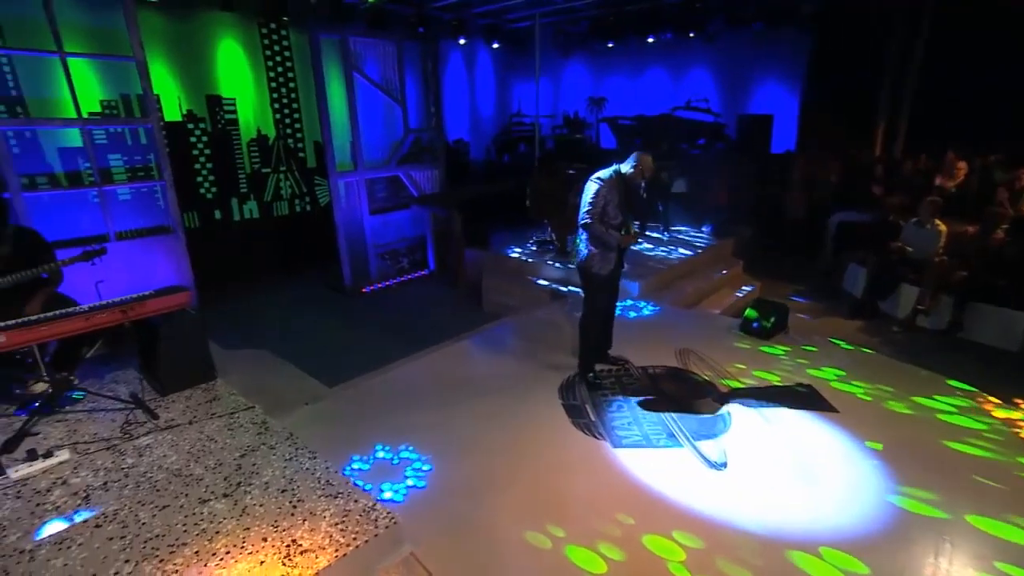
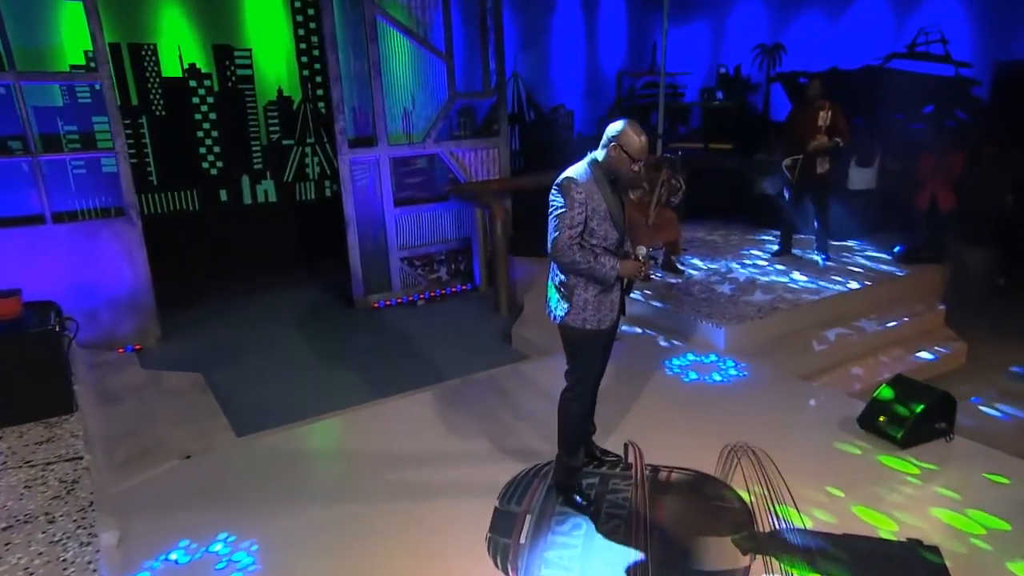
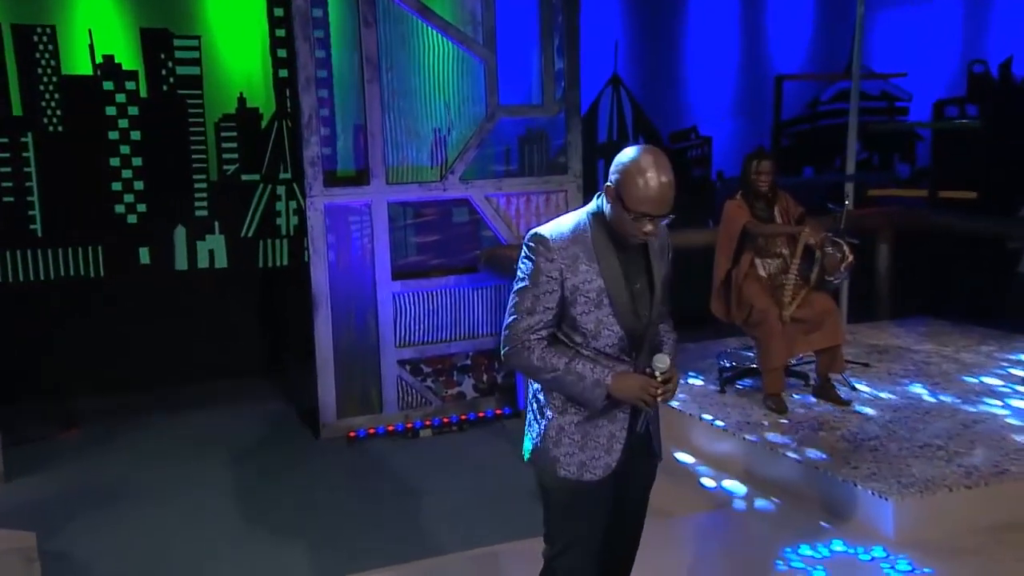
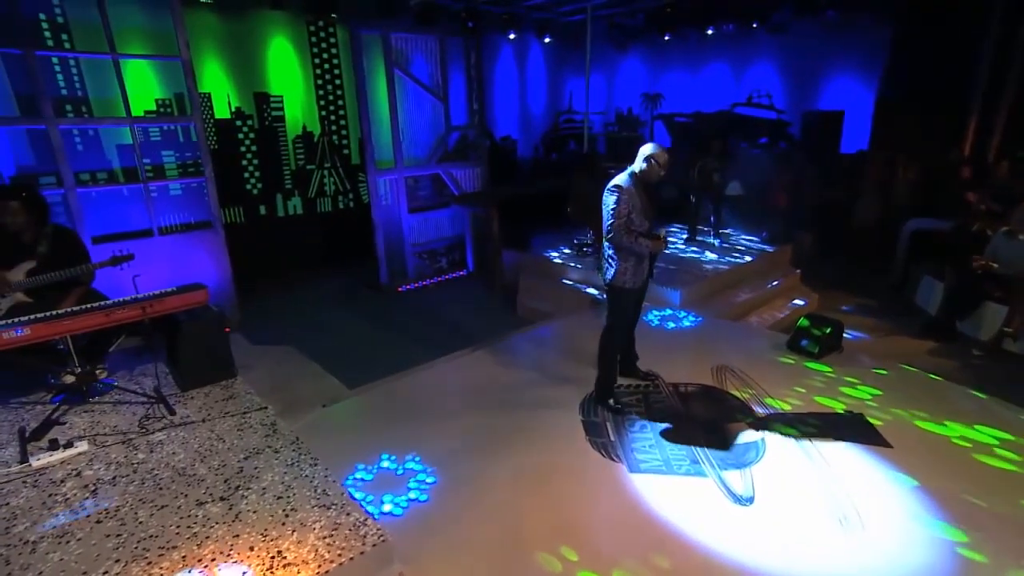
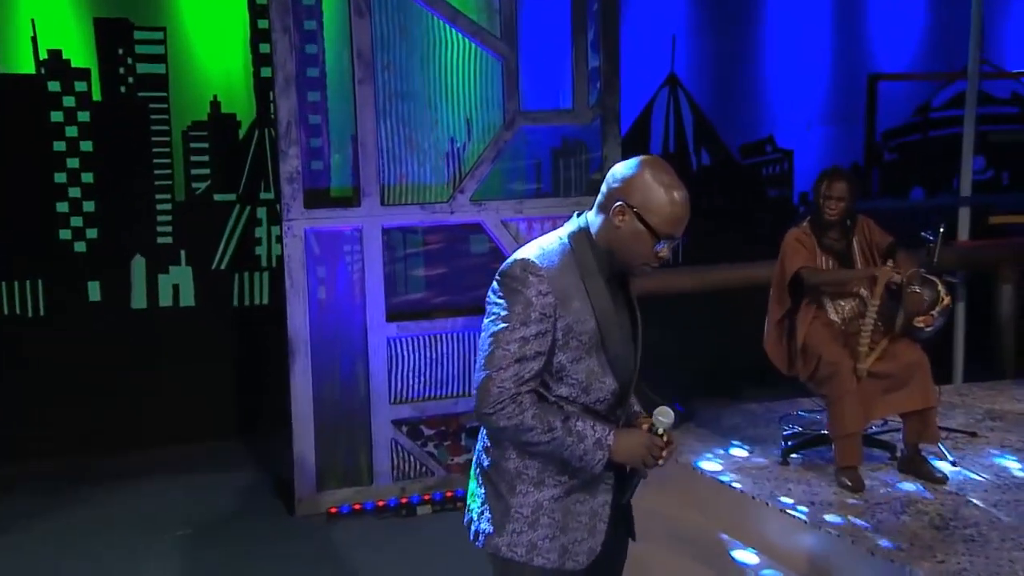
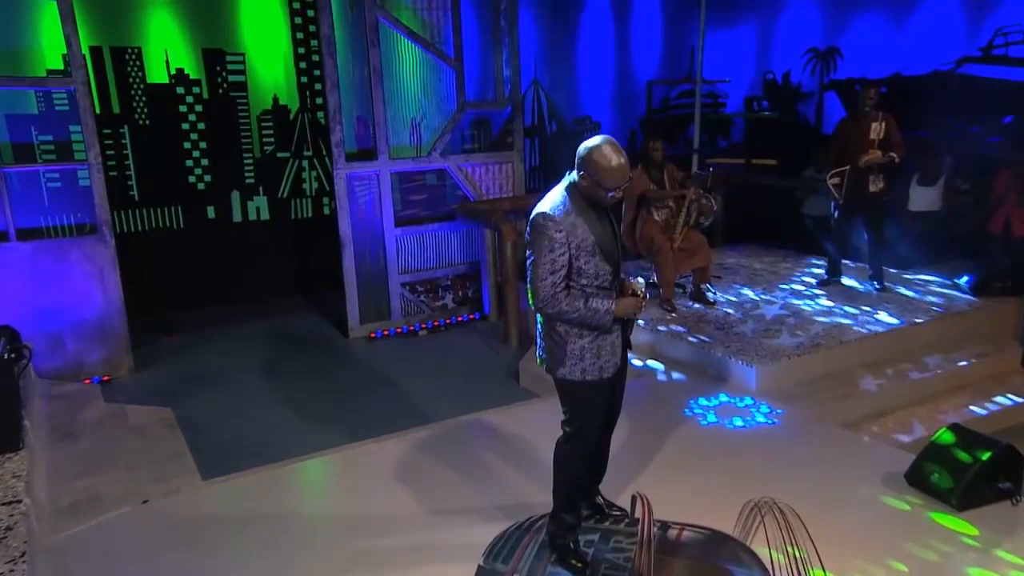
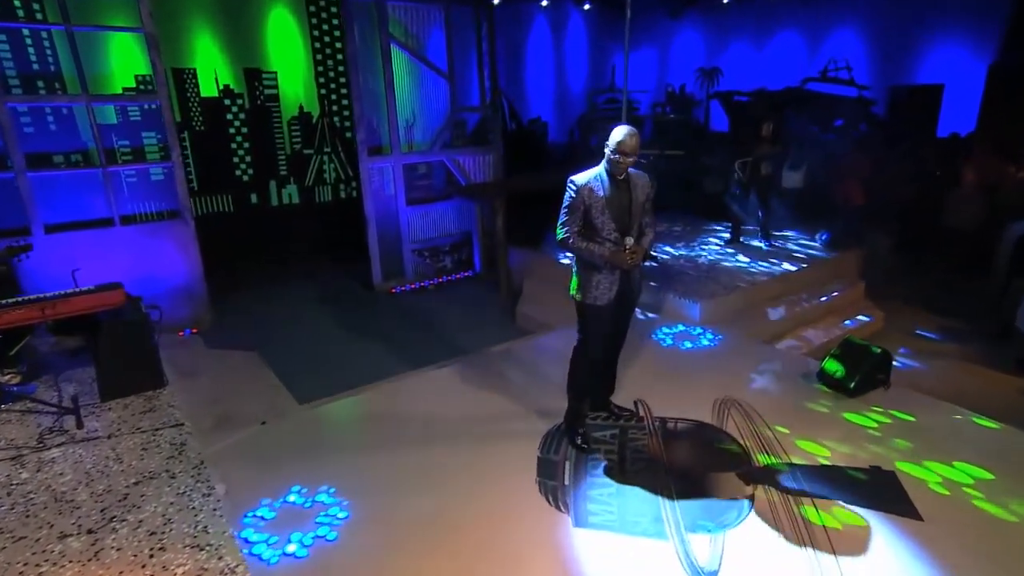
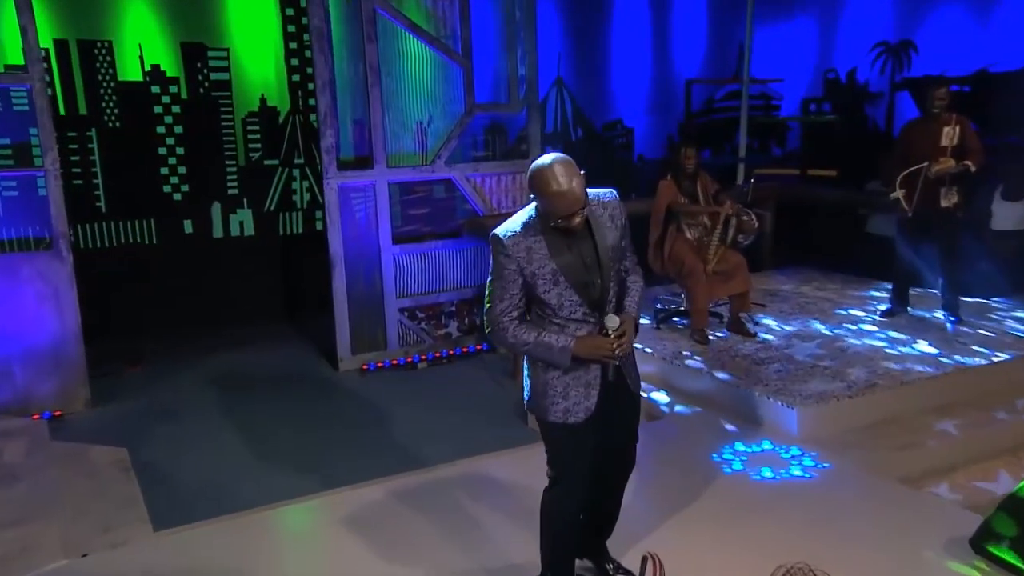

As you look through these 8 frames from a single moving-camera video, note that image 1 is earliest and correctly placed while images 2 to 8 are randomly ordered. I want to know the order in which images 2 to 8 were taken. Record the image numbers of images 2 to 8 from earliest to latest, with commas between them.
4, 7, 2, 6, 8, 3, 5
